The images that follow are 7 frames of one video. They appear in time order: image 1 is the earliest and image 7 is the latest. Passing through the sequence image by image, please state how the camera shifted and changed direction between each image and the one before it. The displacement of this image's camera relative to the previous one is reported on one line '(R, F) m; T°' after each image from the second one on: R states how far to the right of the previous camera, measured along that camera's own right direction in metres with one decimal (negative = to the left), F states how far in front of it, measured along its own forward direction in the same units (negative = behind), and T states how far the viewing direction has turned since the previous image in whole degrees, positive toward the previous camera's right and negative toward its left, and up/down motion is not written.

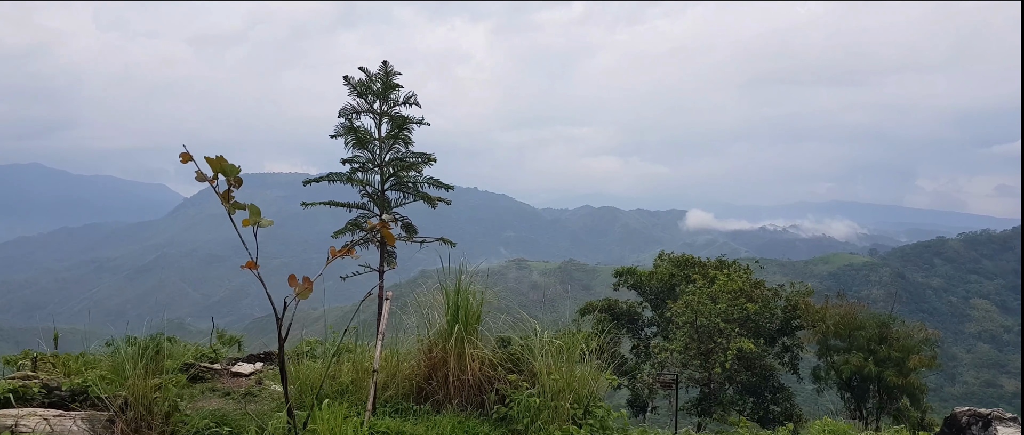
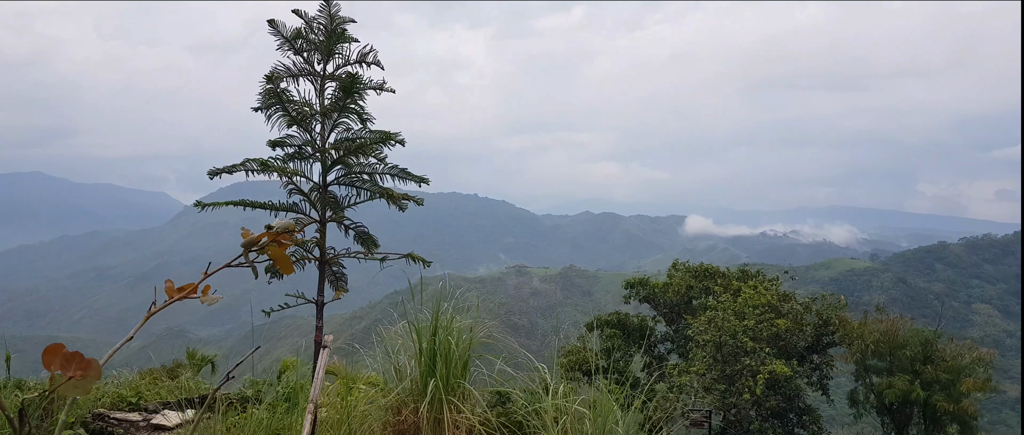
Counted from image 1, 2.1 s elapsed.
(-0.1, +0.9) m; 0°
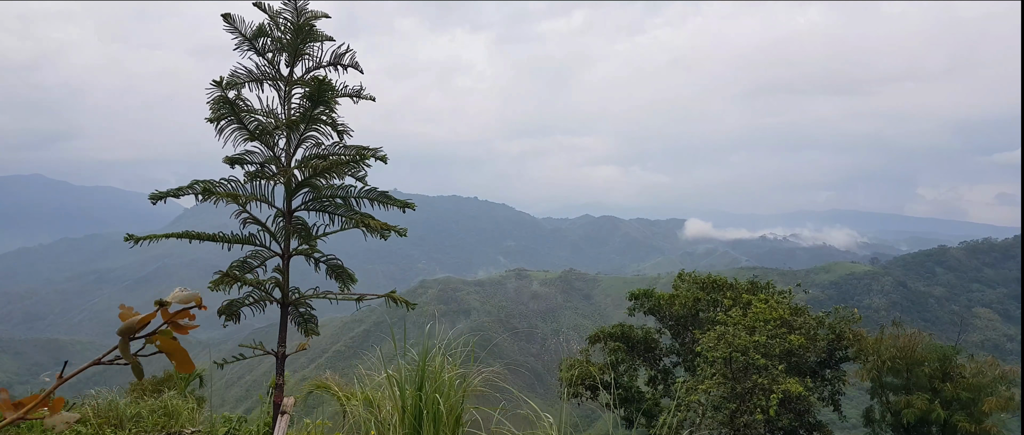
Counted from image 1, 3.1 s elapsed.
(0.0, +0.5) m; 0°
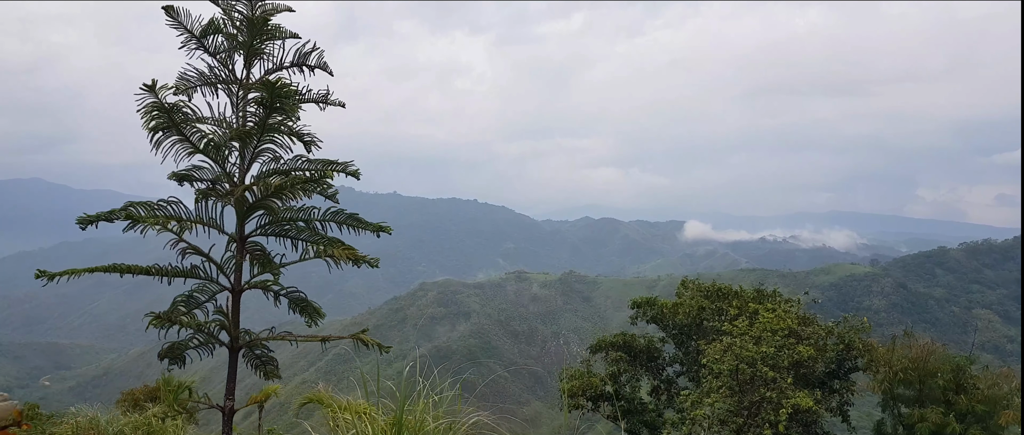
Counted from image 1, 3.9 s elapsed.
(0.0, +0.3) m; 0°
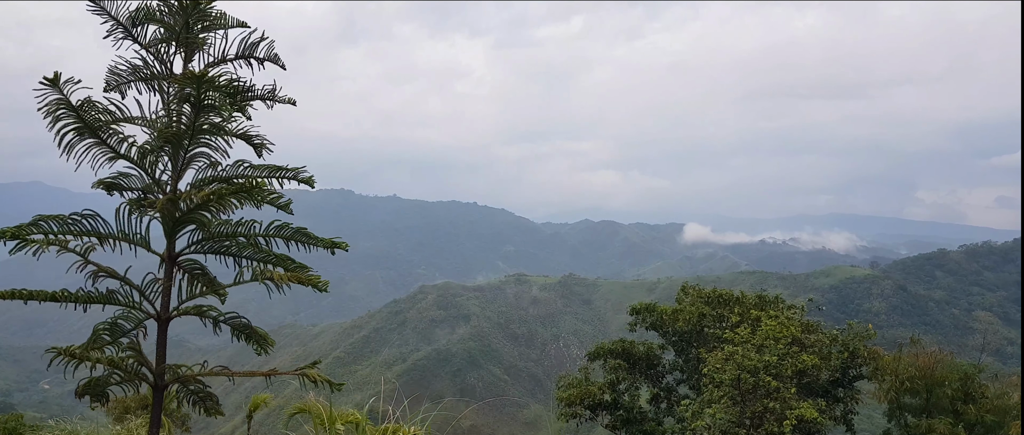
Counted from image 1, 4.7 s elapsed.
(+0.1, +0.3) m; 0°
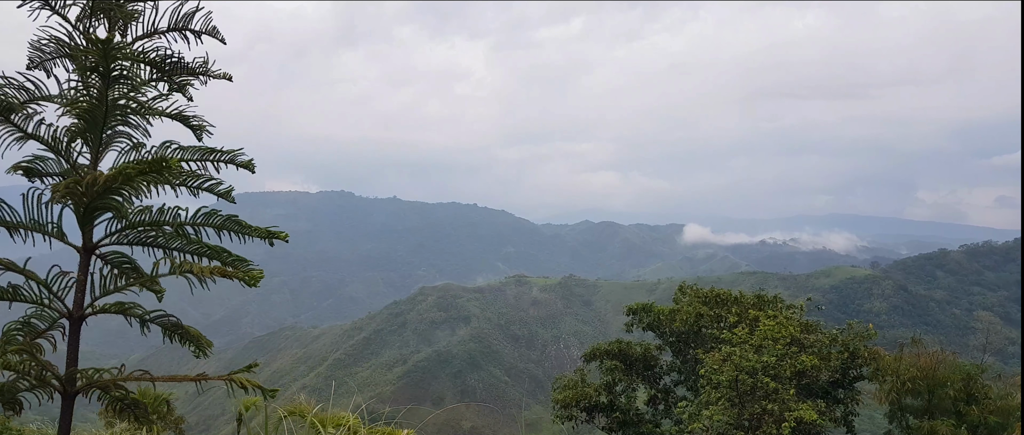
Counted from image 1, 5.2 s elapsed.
(+0.1, +0.2) m; 0°
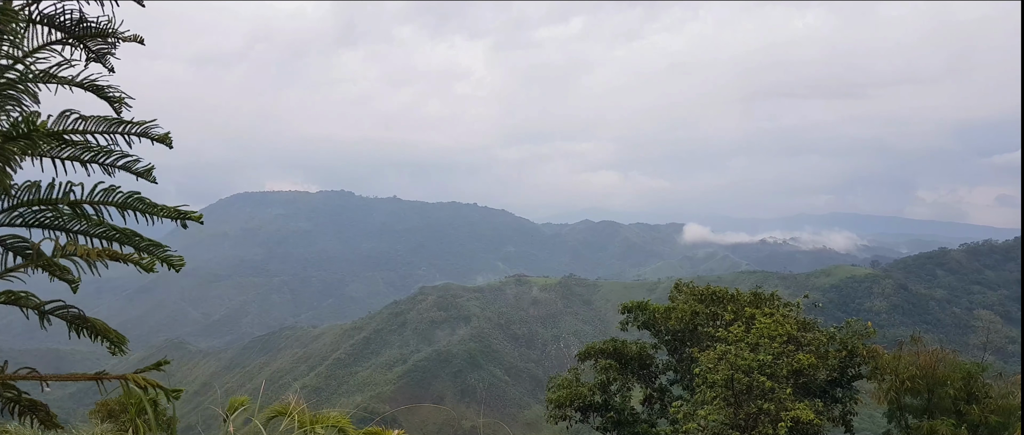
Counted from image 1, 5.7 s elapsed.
(+0.2, +0.2) m; 0°
